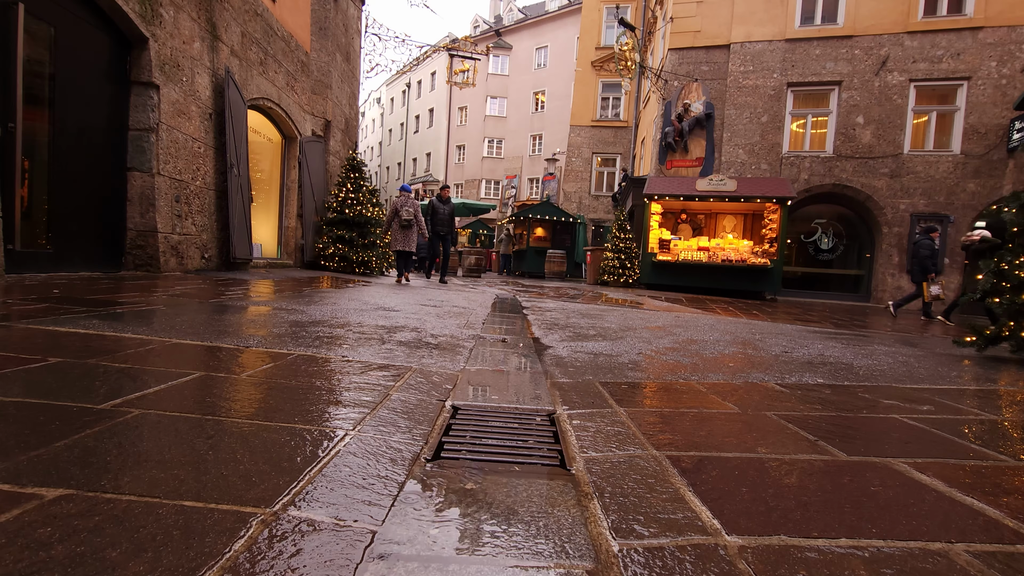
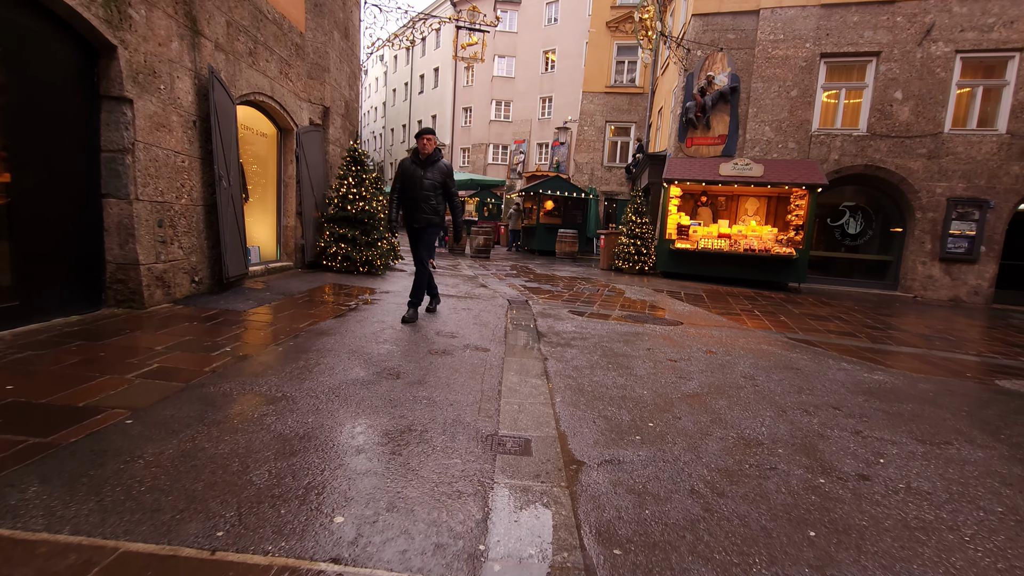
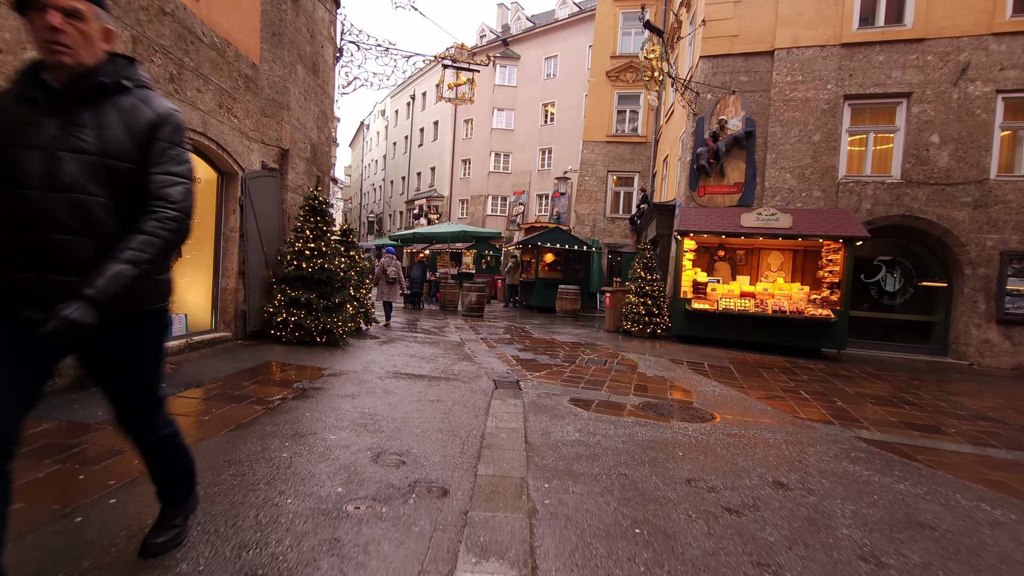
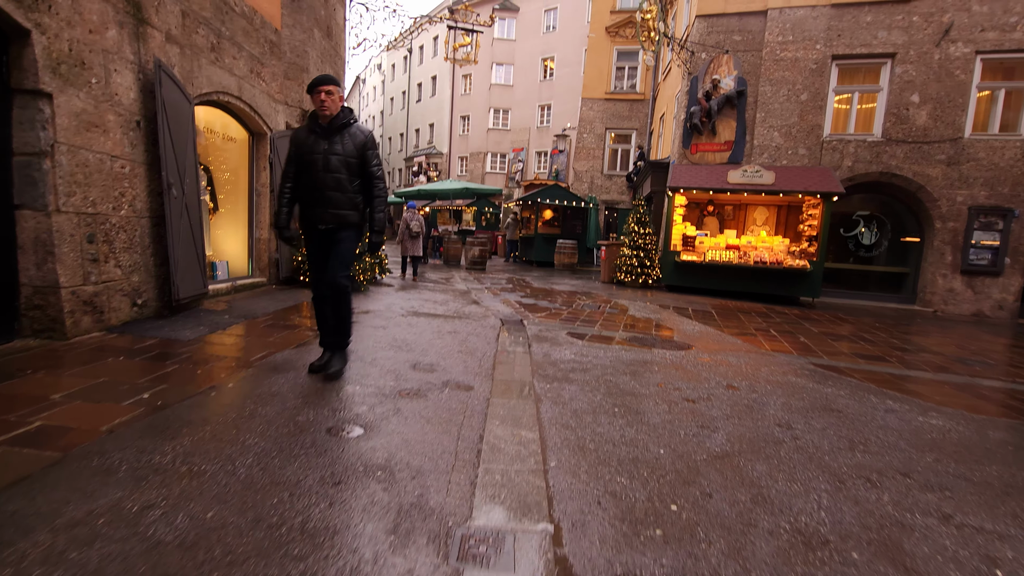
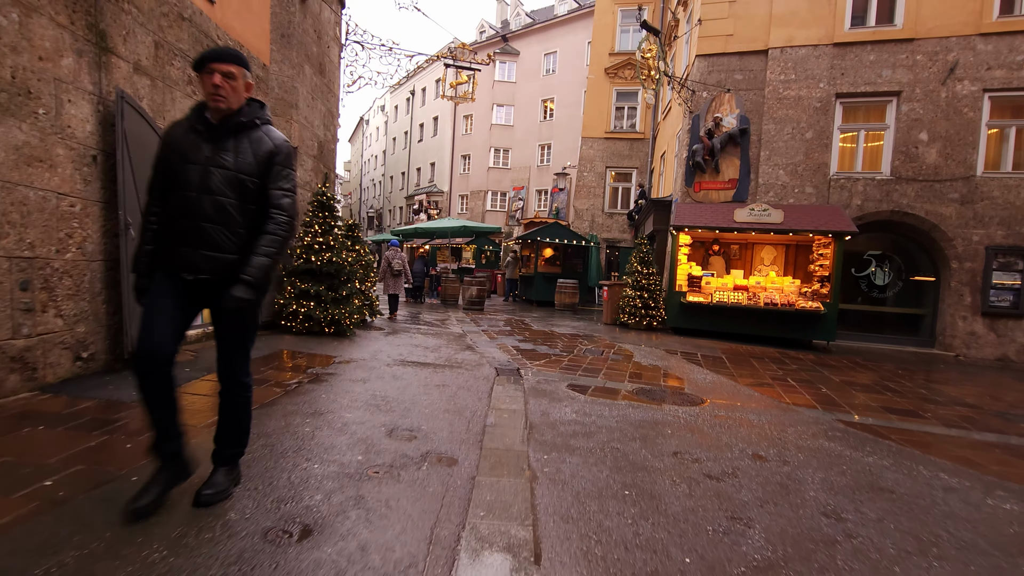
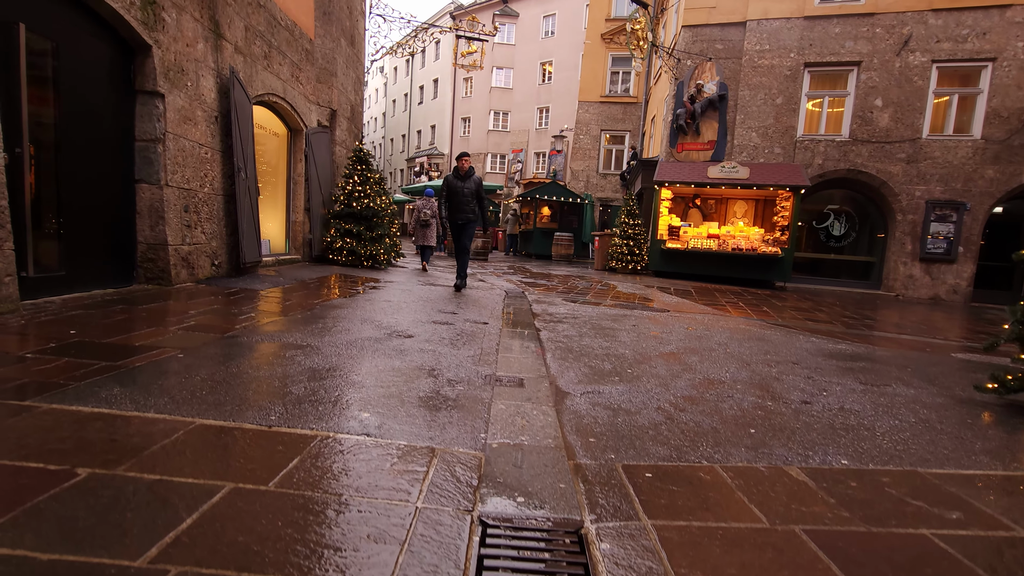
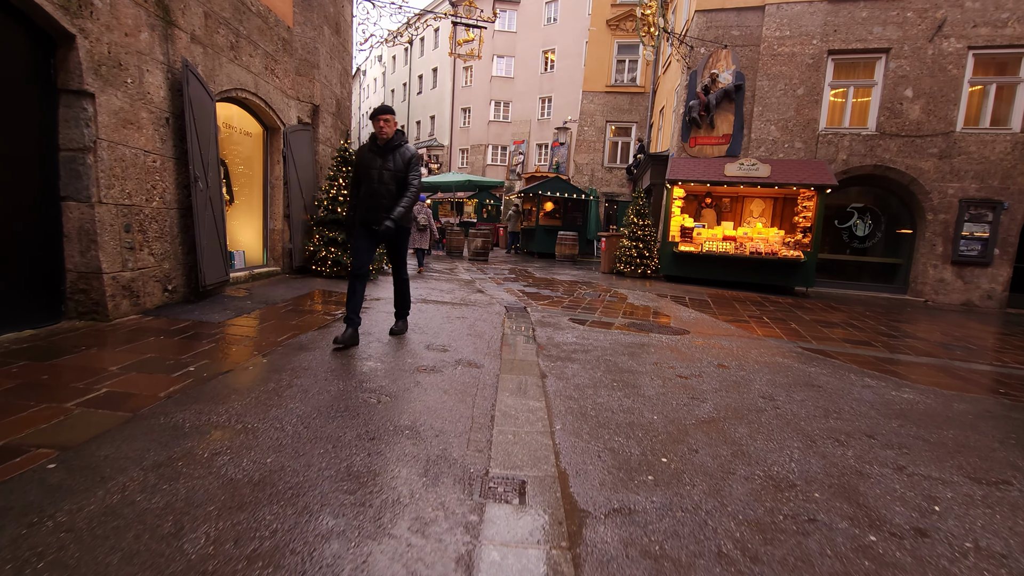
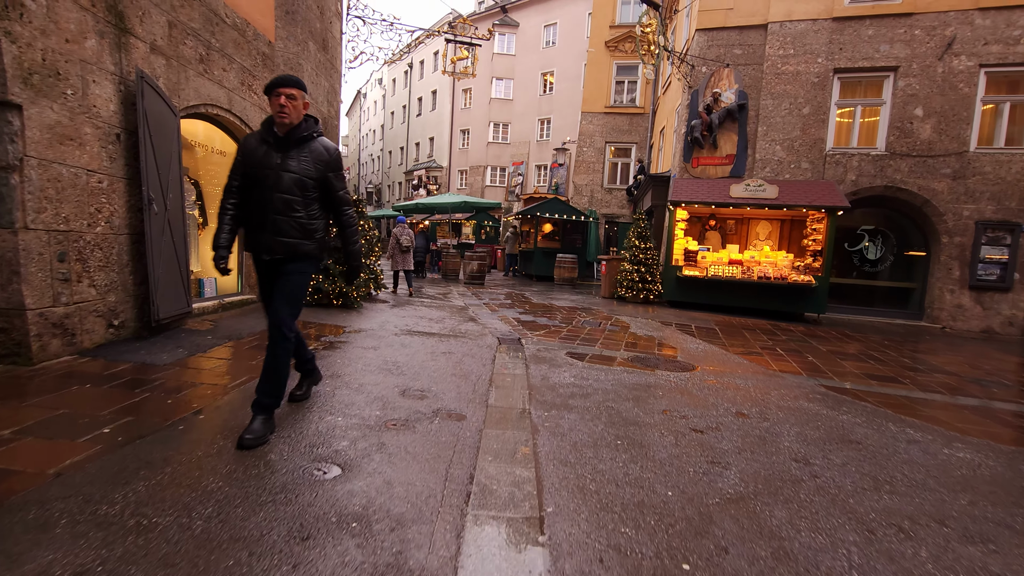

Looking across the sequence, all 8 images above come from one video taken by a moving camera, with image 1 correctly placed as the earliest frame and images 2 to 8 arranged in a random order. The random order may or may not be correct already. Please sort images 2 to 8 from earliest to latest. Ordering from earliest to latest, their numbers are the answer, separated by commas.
6, 2, 7, 4, 8, 5, 3
